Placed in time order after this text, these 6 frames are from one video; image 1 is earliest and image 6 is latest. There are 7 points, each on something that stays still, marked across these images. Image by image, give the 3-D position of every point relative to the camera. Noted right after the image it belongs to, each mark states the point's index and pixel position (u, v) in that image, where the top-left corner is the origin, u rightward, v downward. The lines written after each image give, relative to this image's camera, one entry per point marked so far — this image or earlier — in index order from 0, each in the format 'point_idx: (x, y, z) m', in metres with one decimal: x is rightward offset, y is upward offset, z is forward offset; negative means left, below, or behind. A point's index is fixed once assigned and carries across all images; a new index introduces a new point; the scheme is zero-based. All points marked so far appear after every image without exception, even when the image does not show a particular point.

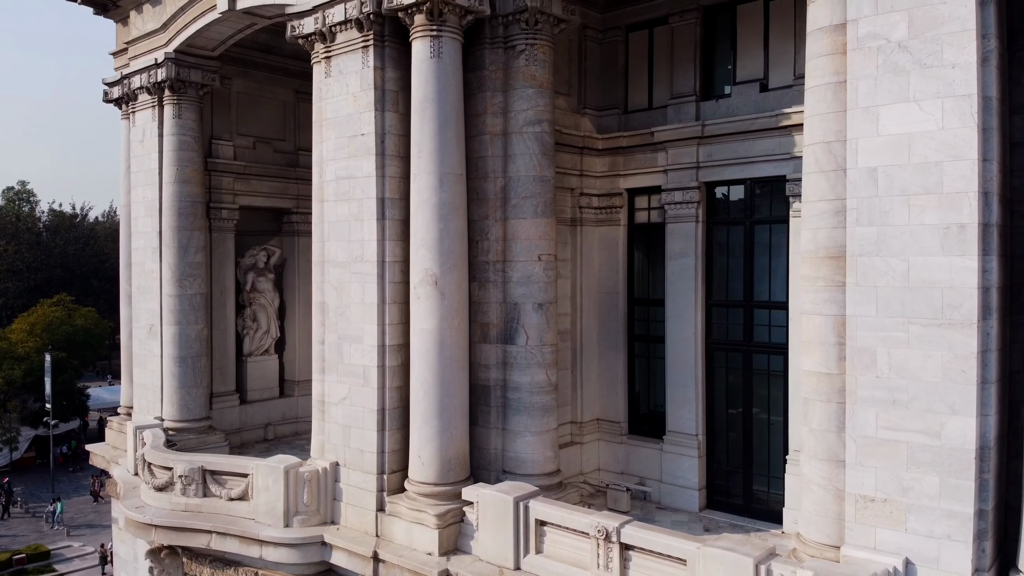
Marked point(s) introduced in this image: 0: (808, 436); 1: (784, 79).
0: (+3.9, -1.9, +9.9) m
1: (+4.7, +3.6, +13.4) m
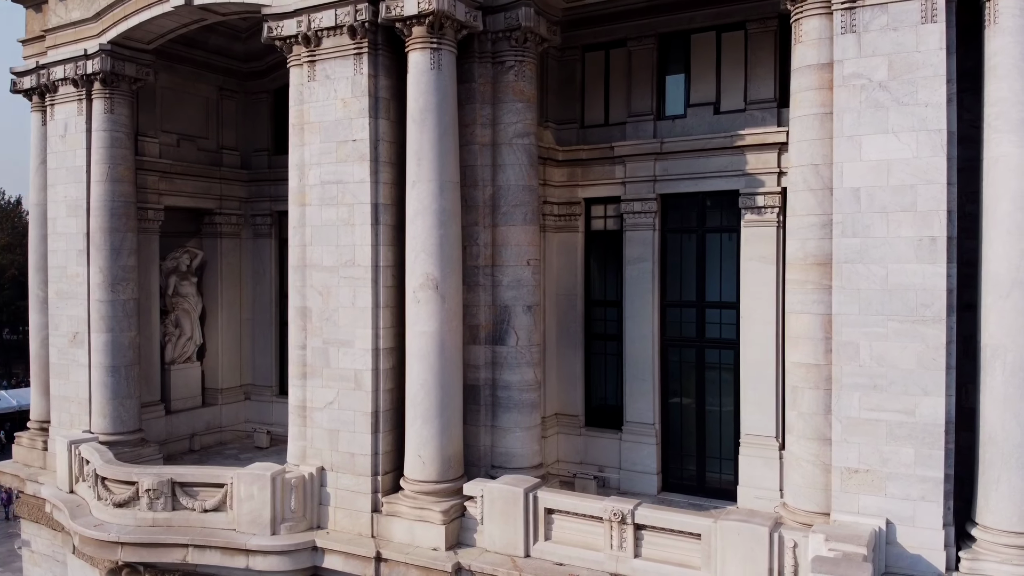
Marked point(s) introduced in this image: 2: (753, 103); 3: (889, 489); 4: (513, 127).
0: (+4.2, -1.9, +11.5) m
1: (+4.3, +3.5, +15.0) m
2: (+4.5, +3.5, +14.7) m
3: (+5.1, -2.7, +10.7) m
4: (0.0, +2.8, +13.4) m
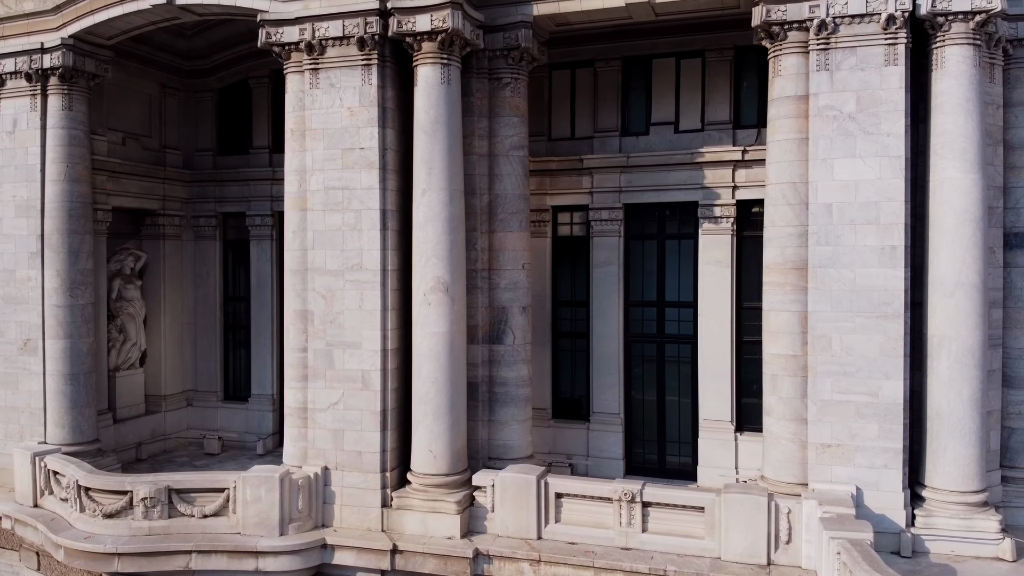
0: (+4.5, -1.9, +13.2) m
1: (+3.8, +3.5, +16.6) m
2: (+4.2, +3.5, +16.5) m
3: (+5.5, -2.7, +12.6) m
4: (-0.1, +2.7, +14.3) m
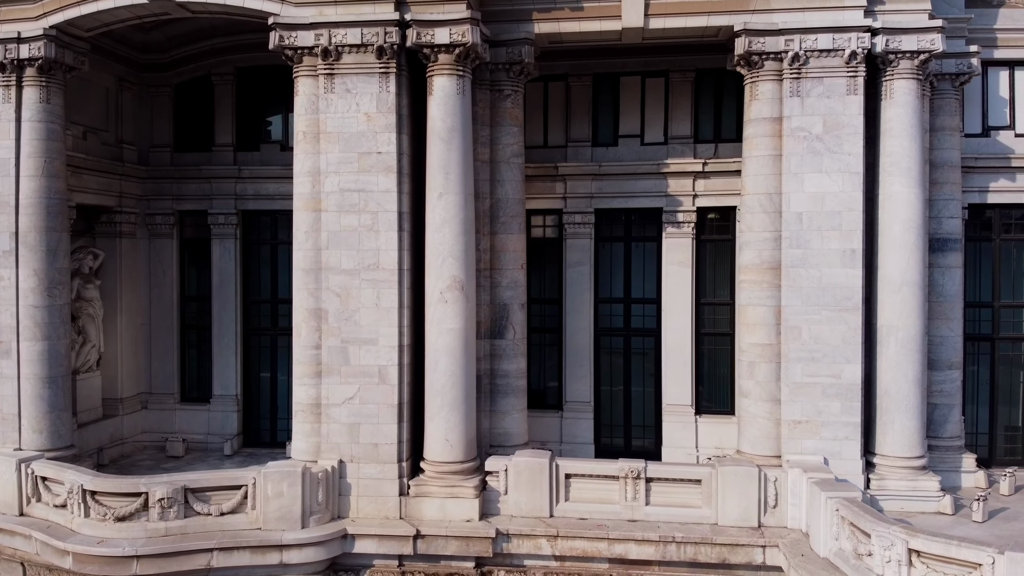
0: (+4.6, -1.9, +15.0) m
1: (+3.4, +3.5, +18.3) m
2: (+3.7, +3.5, +18.2) m
3: (+5.8, -2.7, +14.6) m
4: (-0.1, +2.7, +15.3) m
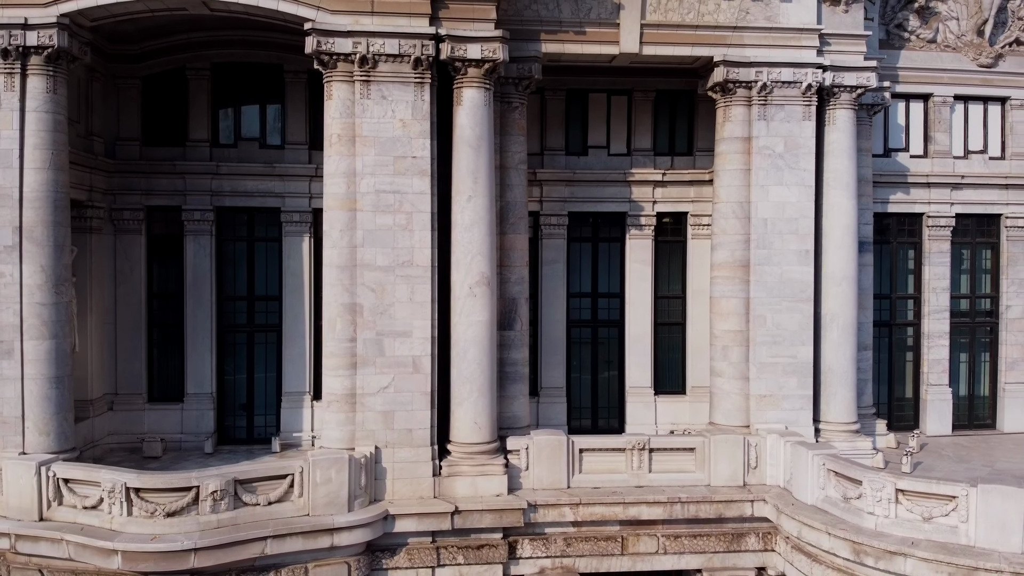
0: (+4.8, -1.7, +17.4) m
1: (+2.8, +3.7, +20.4) m
2: (+3.2, +3.6, +20.3) m
3: (+6.0, -2.6, +17.3) m
4: (+0.1, +2.8, +16.8) m
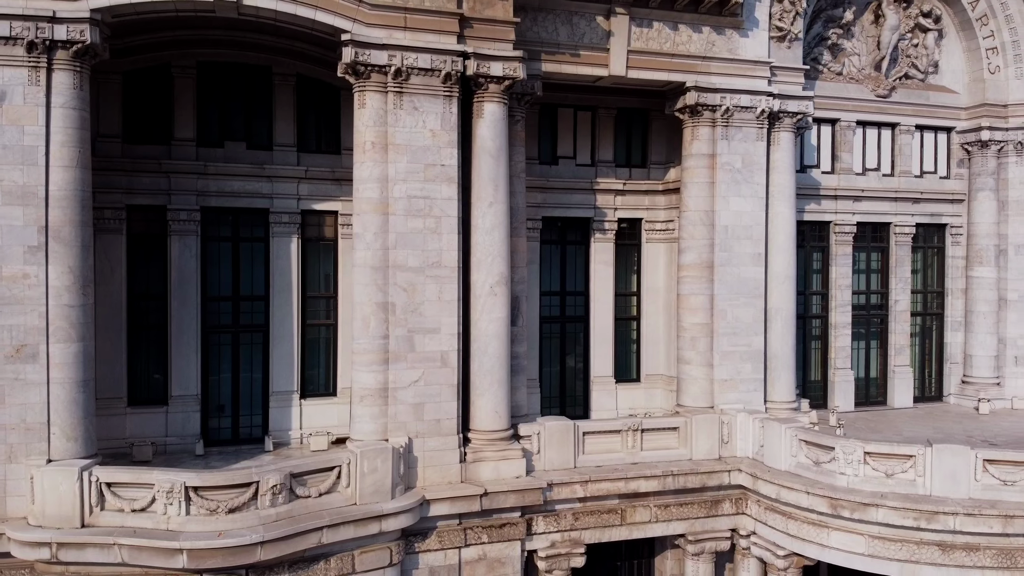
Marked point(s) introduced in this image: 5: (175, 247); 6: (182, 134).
0: (+4.6, -1.7, +19.8) m
1: (+2.1, +3.7, +22.3) m
2: (+2.5, +3.7, +22.3) m
3: (+5.9, -2.5, +19.9) m
4: (+0.2, +2.9, +18.2) m
5: (-8.2, +1.0, +18.9) m
6: (-8.0, +3.8, +19.0) m
